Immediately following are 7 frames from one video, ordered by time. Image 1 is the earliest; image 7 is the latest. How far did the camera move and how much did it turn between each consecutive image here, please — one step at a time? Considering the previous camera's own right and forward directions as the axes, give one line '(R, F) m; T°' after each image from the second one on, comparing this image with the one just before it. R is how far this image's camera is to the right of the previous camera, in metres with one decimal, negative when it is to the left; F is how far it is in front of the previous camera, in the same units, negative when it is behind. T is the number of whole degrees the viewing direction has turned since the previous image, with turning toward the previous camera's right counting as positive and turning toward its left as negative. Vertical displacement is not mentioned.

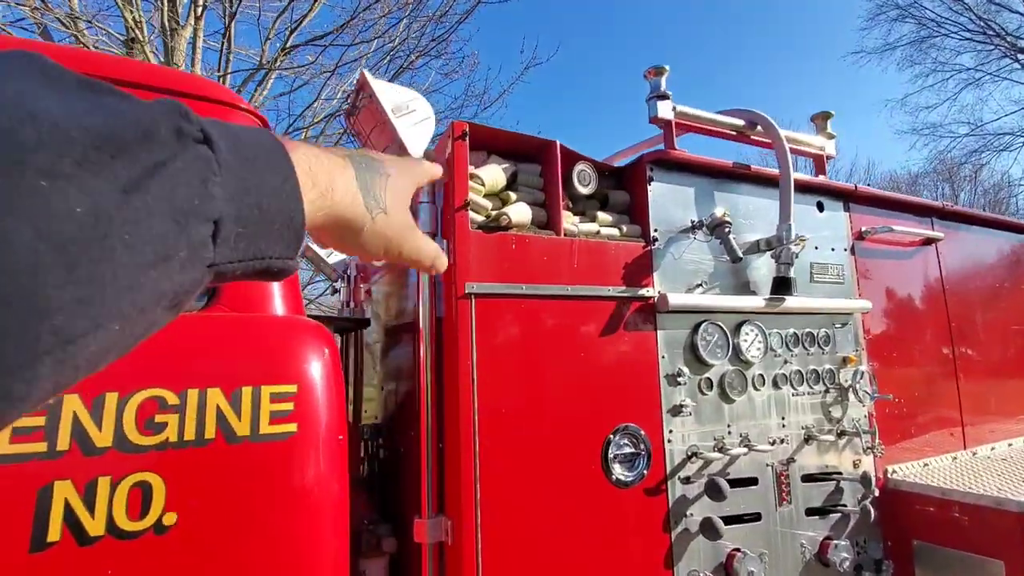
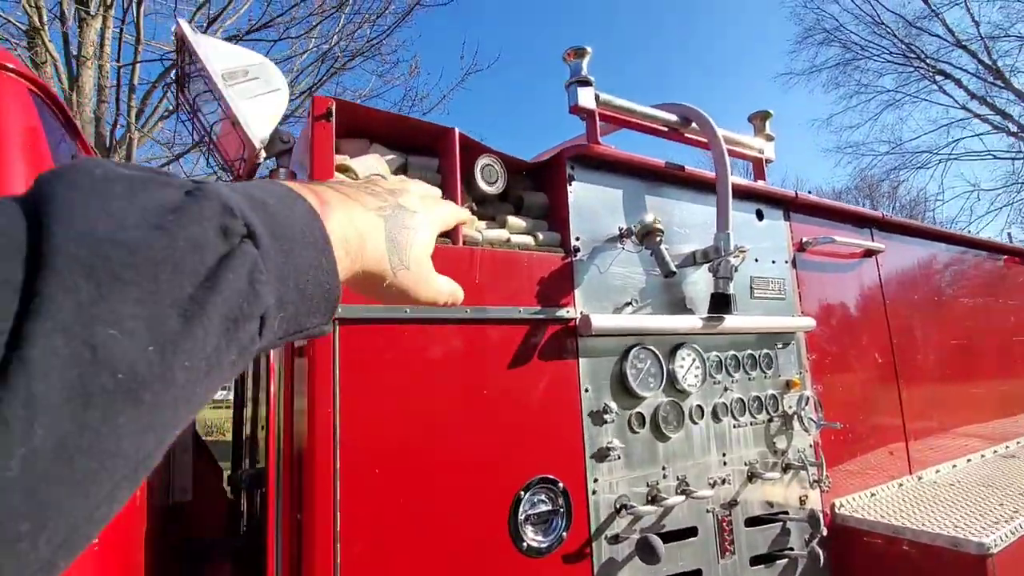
(+0.2, +0.5) m; +5°
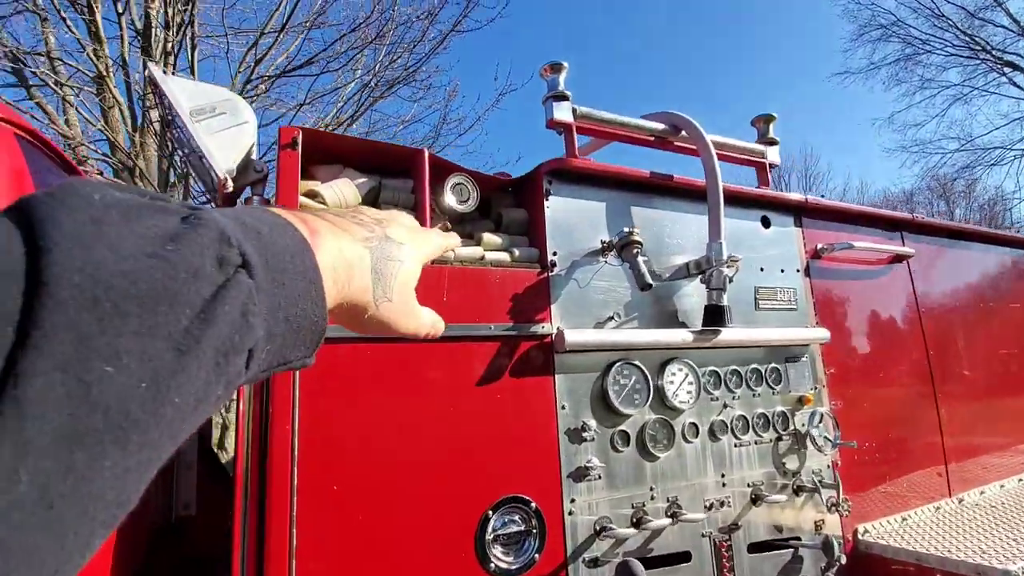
(+0.3, 0.0) m; -6°
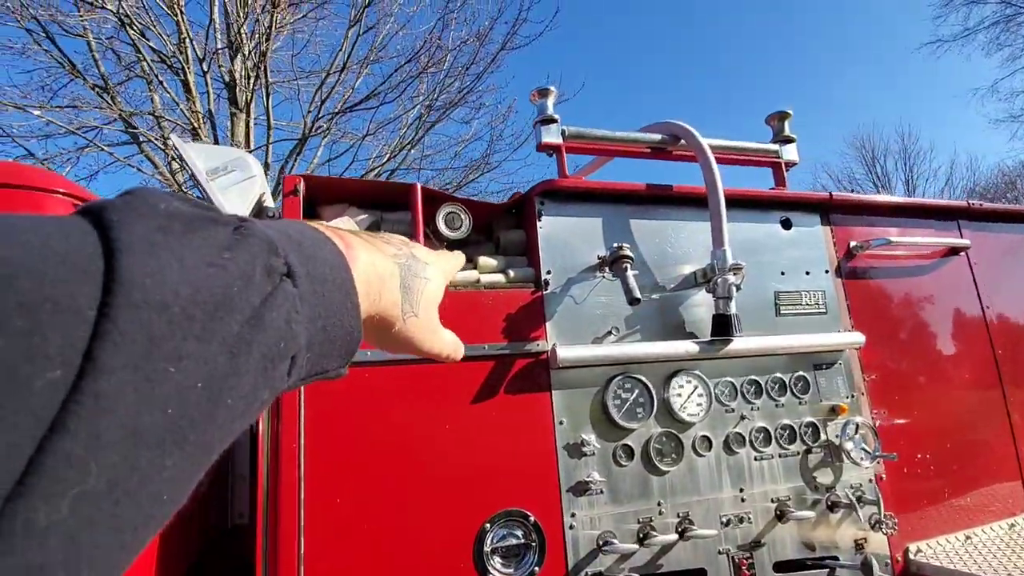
(+0.4, 0.0) m; -9°
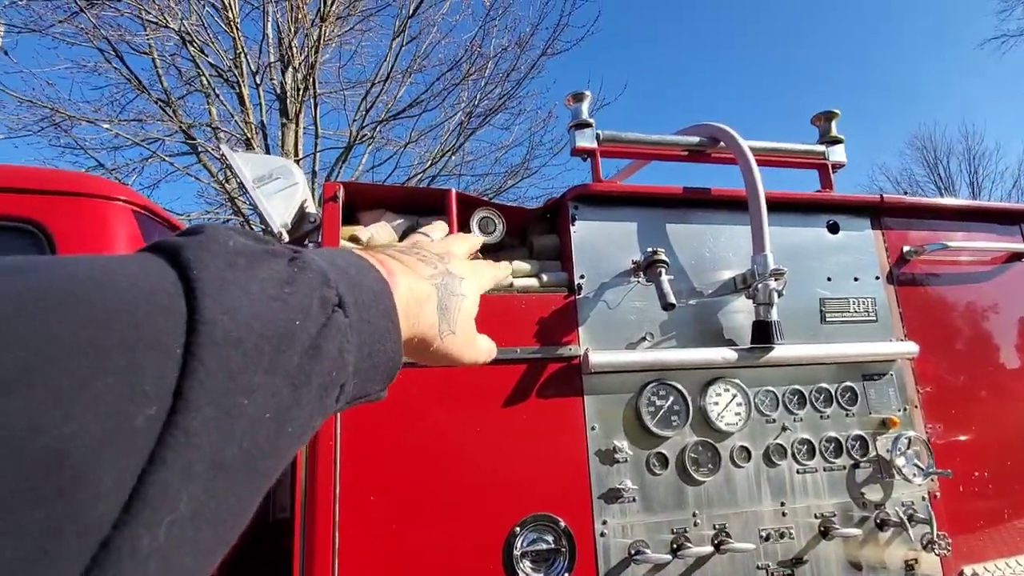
(+0.1, 0.0) m; -5°
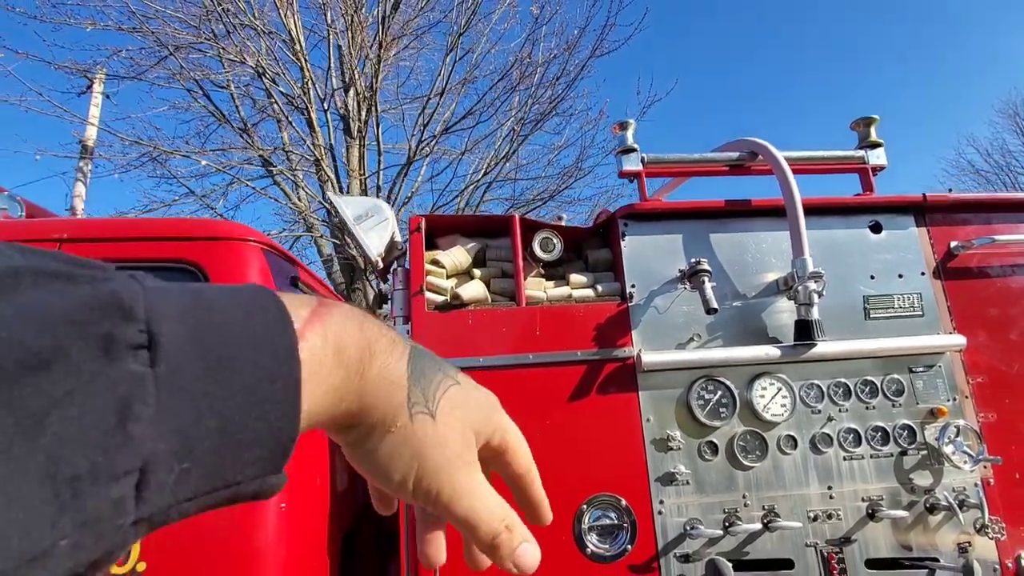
(+0.1, -0.4) m; -7°
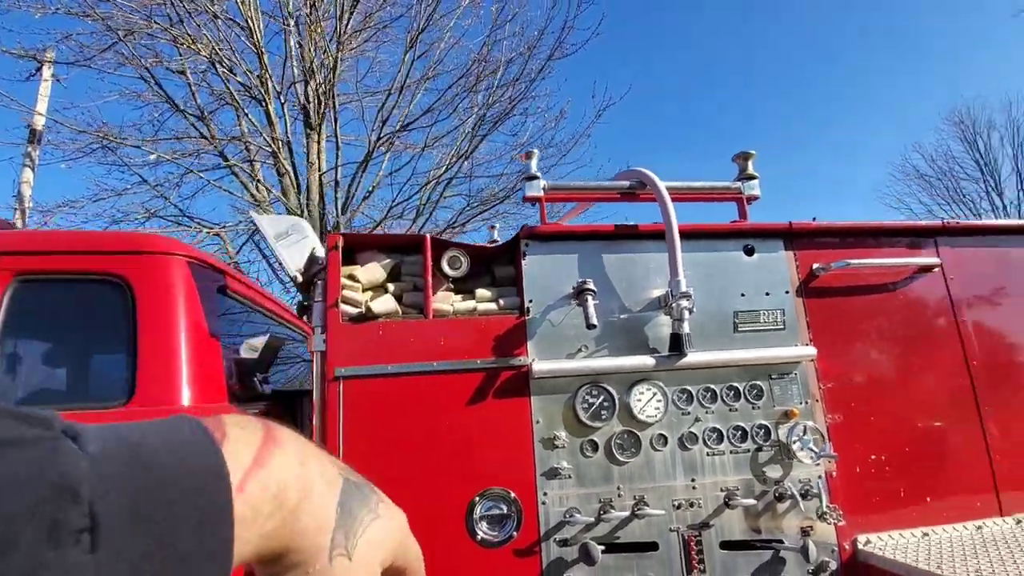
(+0.2, -0.3) m; +4°
